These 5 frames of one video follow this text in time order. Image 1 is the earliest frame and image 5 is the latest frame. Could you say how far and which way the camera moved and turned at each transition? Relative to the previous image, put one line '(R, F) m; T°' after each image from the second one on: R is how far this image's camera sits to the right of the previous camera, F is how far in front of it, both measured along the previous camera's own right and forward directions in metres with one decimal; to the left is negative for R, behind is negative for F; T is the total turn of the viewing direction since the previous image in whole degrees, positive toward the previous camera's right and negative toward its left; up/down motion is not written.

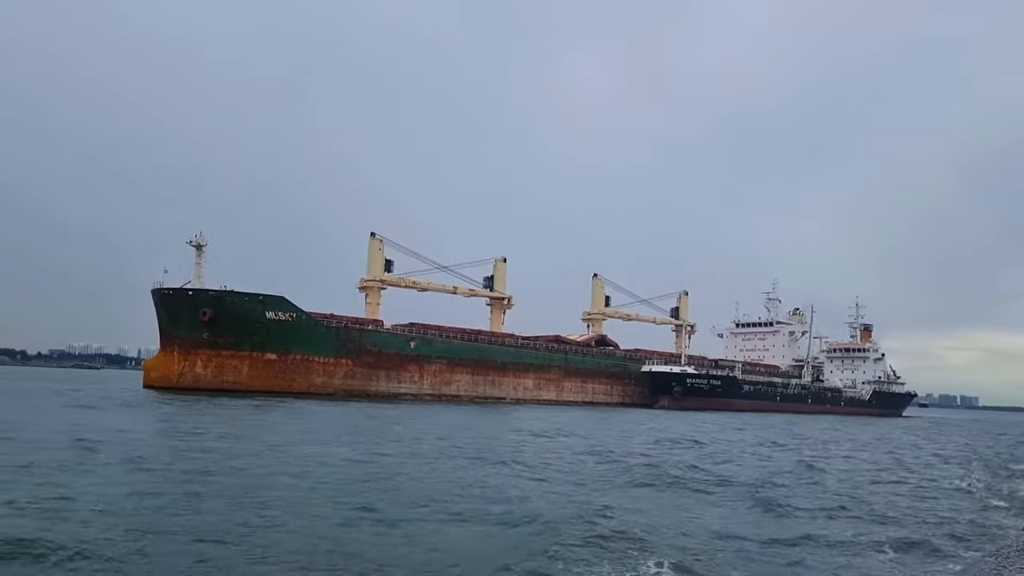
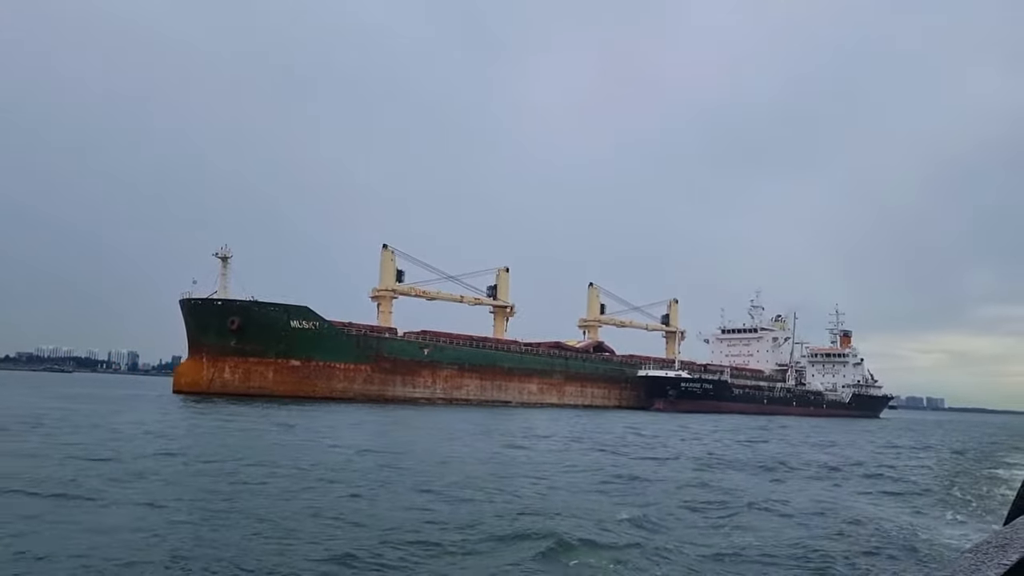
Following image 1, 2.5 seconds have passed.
(-1.2, -1.5) m; +2°
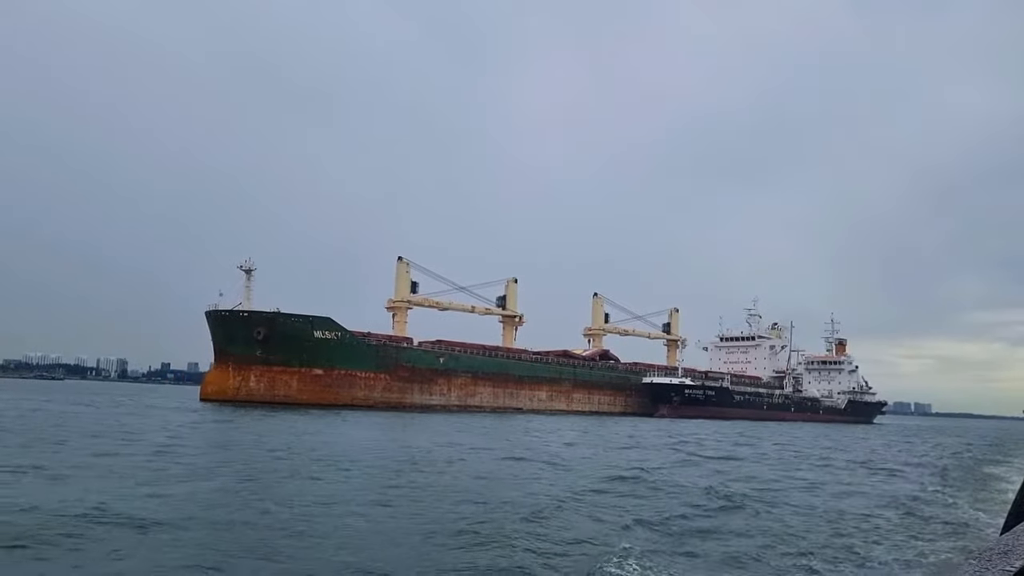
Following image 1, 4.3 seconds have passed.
(-0.8, -1.1) m; +1°
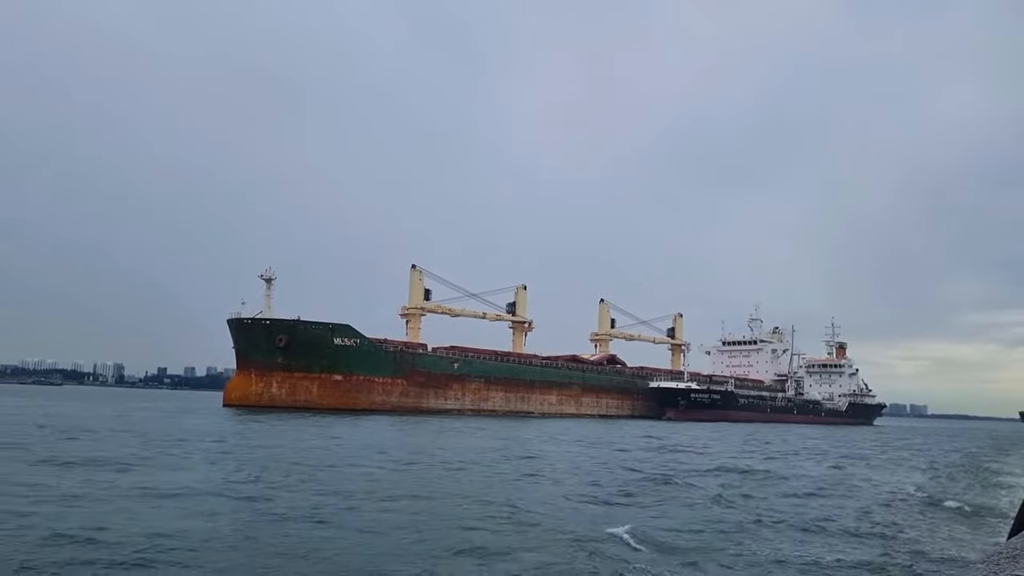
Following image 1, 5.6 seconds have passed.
(-0.6, -0.8) m; 0°
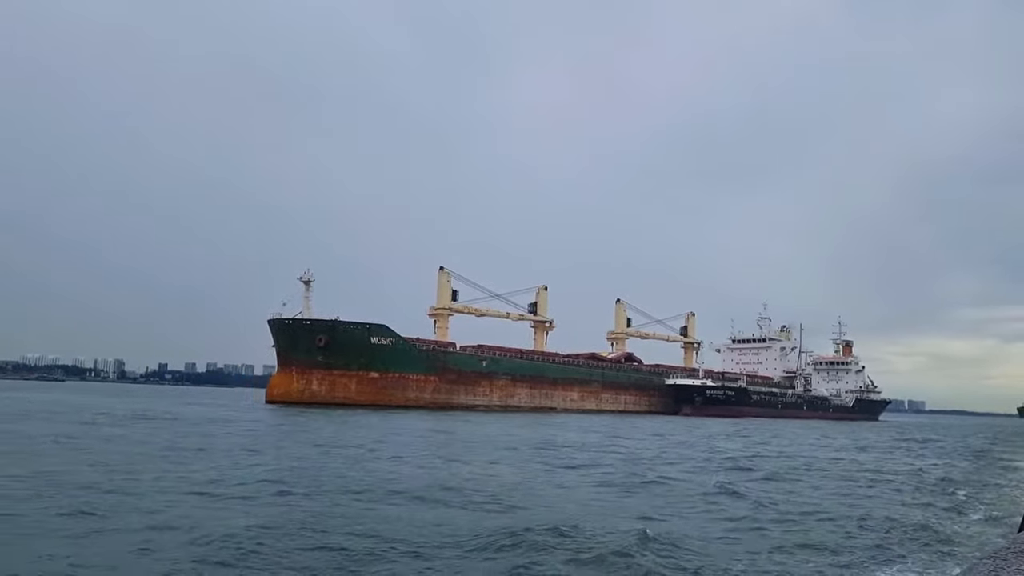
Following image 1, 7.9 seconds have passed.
(-1.2, -1.3) m; 0°
